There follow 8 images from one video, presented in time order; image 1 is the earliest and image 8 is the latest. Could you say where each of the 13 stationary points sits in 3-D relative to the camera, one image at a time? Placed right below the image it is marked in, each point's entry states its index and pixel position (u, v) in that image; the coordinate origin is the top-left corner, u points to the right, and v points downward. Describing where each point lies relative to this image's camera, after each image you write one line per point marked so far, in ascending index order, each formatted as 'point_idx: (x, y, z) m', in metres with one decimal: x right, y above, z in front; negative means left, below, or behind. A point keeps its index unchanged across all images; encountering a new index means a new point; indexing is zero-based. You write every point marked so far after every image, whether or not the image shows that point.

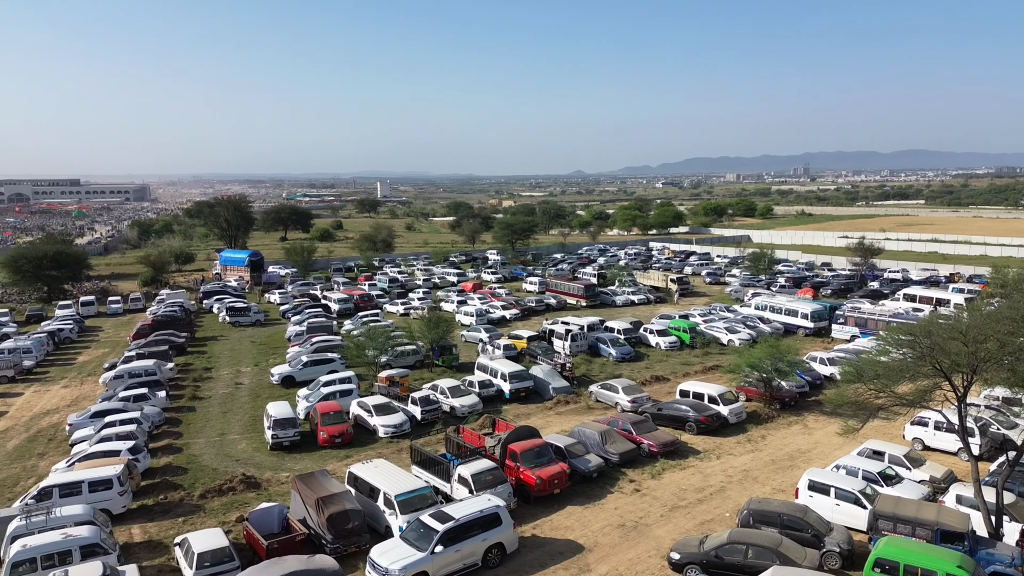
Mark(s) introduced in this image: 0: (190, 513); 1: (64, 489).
0: (-7.6, -5.3, +17.1) m
1: (-9.9, -4.5, +16.1) m
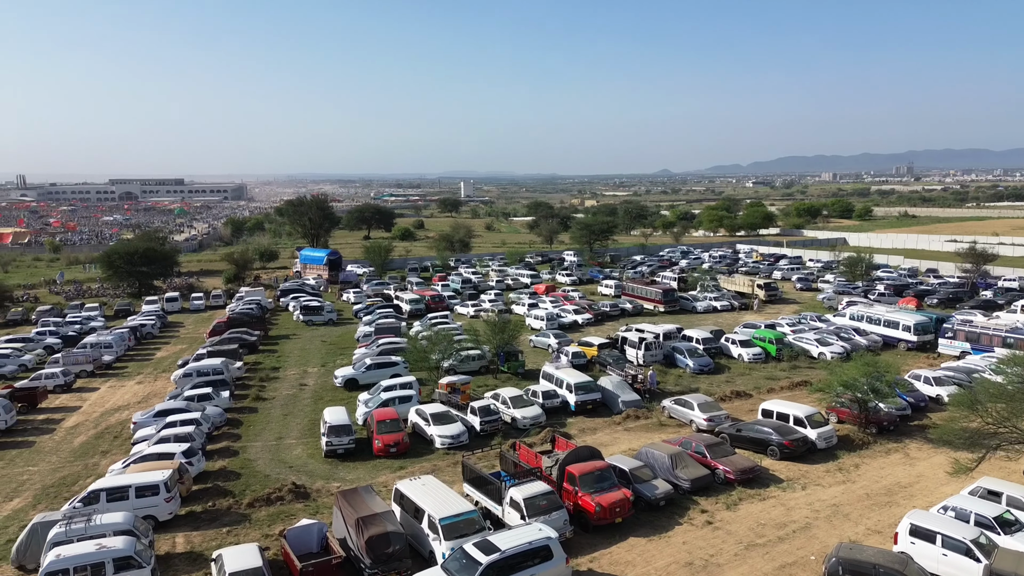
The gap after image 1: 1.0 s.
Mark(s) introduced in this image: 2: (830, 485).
0: (-6.3, -5.4, +16.6) m
1: (-8.8, -4.5, +15.9) m
2: (+8.2, -5.1, +18.7) m
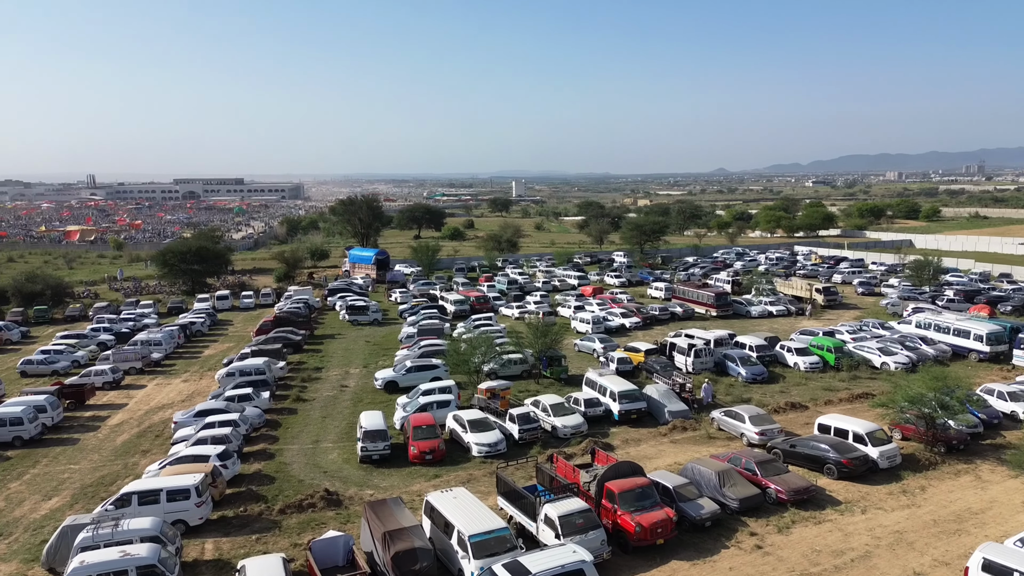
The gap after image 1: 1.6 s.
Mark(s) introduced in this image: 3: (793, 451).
0: (-5.6, -5.4, +16.2) m
1: (-8.0, -4.5, +15.7) m
2: (+9.1, -5.3, +17.4) m
3: (+7.8, -4.5, +20.0) m
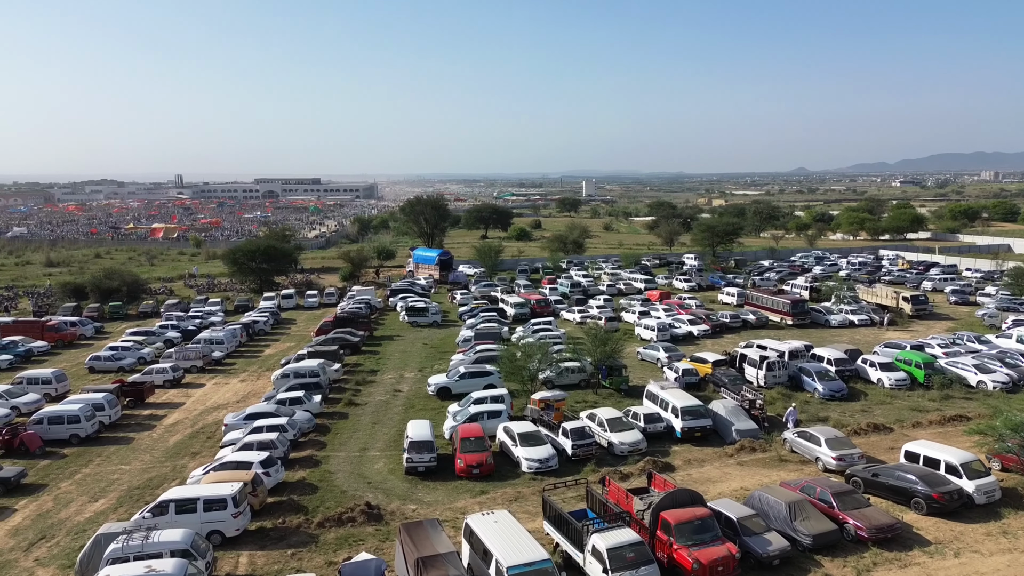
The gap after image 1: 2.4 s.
0: (-4.6, -5.5, +15.6) m
1: (-7.0, -4.6, +15.3) m
2: (+10.2, -5.6, +15.4) m
3: (+9.1, -4.8, +18.1) m
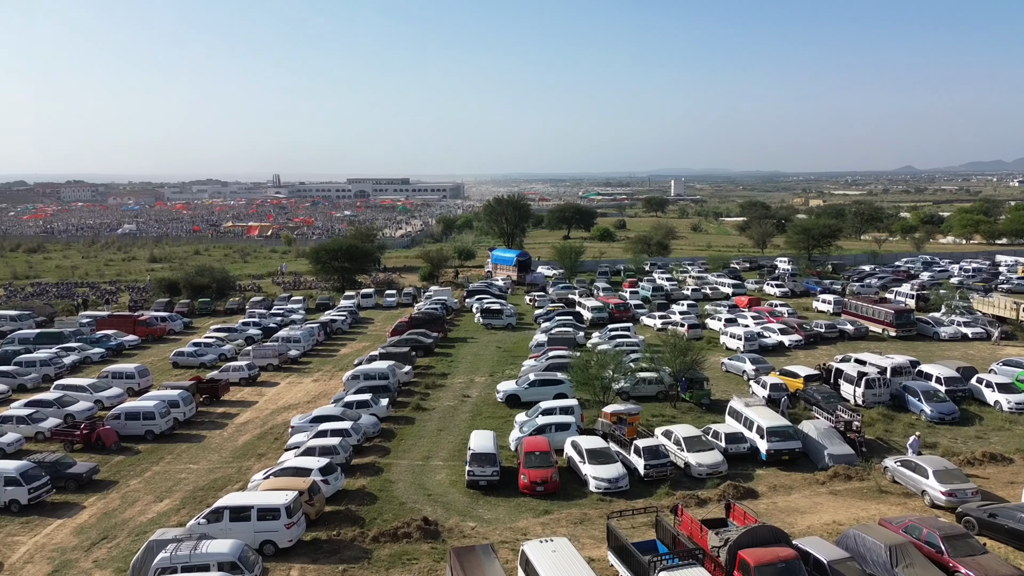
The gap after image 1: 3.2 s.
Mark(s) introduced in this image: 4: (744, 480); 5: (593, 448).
0: (-3.3, -5.6, +15.0) m
1: (-5.8, -4.7, +15.0) m
2: (+11.3, -6.0, +13.0) m
3: (+10.5, -5.1, +15.9) m
4: (+6.1, -5.1, +19.2) m
5: (+2.1, -4.2, +19.1) m
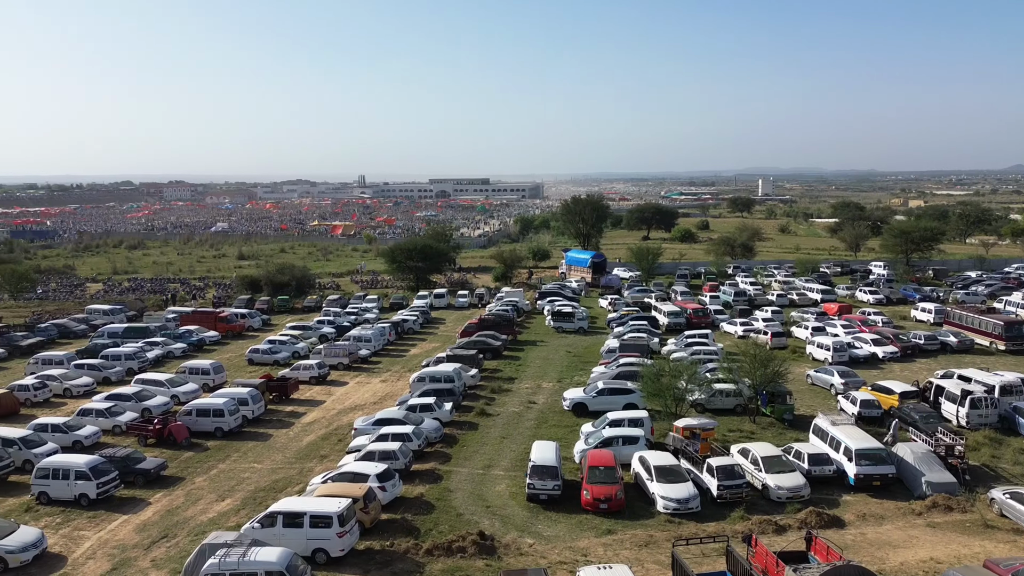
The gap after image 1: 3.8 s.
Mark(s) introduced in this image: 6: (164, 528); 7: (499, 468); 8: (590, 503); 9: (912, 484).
0: (-2.1, -5.7, +14.5) m
1: (-4.6, -4.7, +14.8) m
2: (+12.1, -6.3, +10.9) m
3: (+11.7, -5.4, +13.8) m
4: (+7.7, -5.3, +17.6) m
5: (+3.7, -4.4, +18.0) m
6: (-7.8, -5.4, +16.2) m
7: (-0.4, -4.9, +19.8) m
8: (+1.9, -5.1, +17.2) m
9: (+10.2, -5.0, +18.5) m
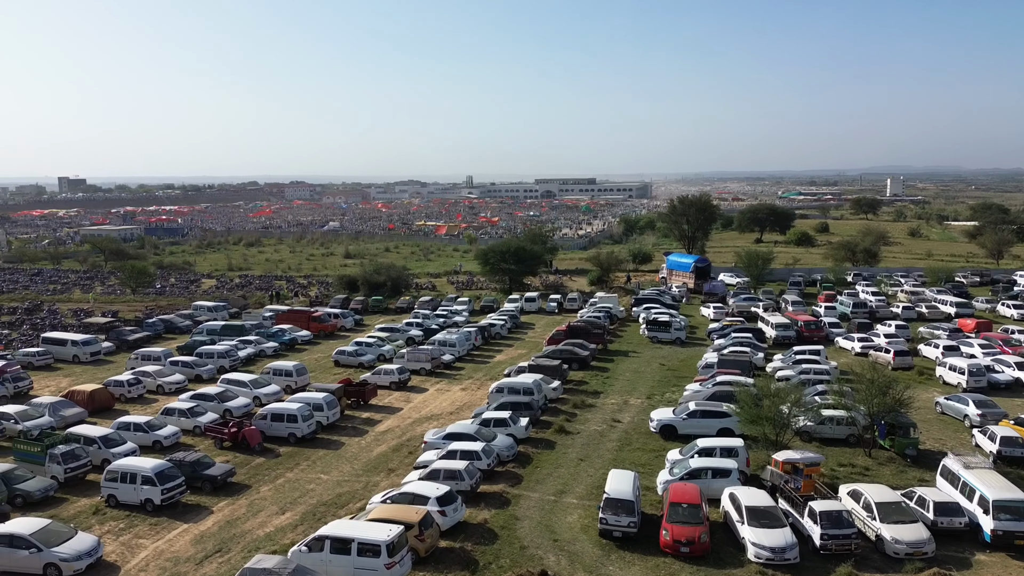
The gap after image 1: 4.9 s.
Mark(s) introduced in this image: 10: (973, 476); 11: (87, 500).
0: (-1.0, -6.0, +13.3) m
1: (-3.4, -4.9, +13.9) m
2: (+12.6, -6.8, +7.6) m
3: (+12.6, -6.0, +10.5) m
4: (+9.2, -5.8, +14.9) m
5: (+5.3, -4.8, +15.8) m
6: (-6.4, -5.5, +15.8) m
7: (+1.5, -5.2, +18.2) m
8: (+3.3, -5.4, +15.3) m
9: (+11.8, -5.5, +15.4) m
10: (+10.8, -4.4, +16.8) m
11: (-10.3, -5.1, +17.6) m
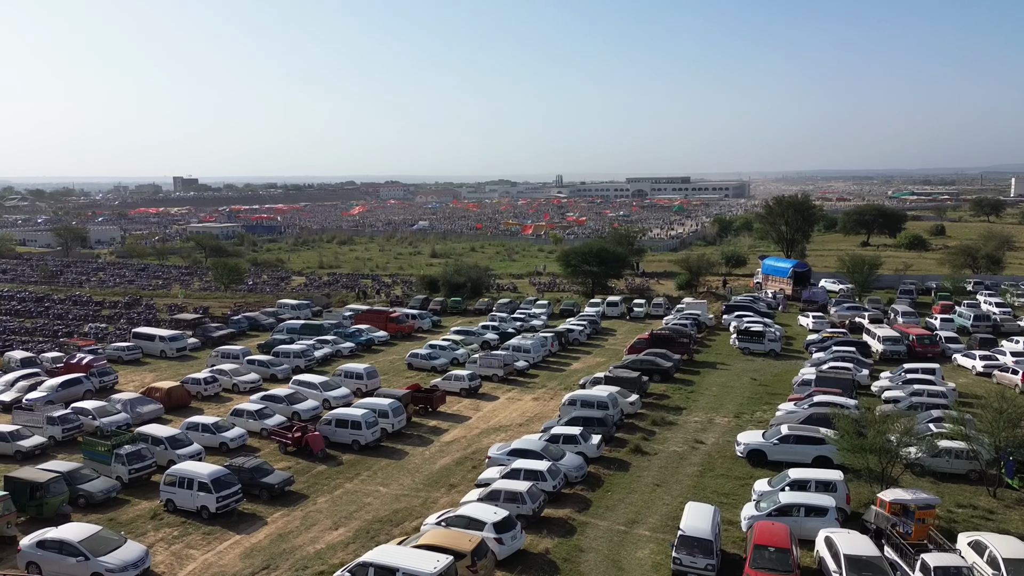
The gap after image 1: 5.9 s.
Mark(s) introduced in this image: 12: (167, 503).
0: (-0.1, -6.2, +12.0) m
1: (-2.3, -5.0, +12.9) m
2: (+12.7, -7.2, +4.7) m
3: (+13.0, -6.4, +7.6) m
4: (+10.2, -6.1, +12.3) m
5: (+6.5, -5.1, +13.7) m
6: (-5.1, -5.6, +15.1) m
7: (+3.0, -5.5, +16.6) m
8: (+4.5, -5.7, +13.5) m
9: (+12.9, -5.9, +12.5) m
10: (+12.0, -4.8, +14.0) m
11: (-8.8, -5.2, +17.4) m
12: (-8.1, -5.1, +17.1) m
